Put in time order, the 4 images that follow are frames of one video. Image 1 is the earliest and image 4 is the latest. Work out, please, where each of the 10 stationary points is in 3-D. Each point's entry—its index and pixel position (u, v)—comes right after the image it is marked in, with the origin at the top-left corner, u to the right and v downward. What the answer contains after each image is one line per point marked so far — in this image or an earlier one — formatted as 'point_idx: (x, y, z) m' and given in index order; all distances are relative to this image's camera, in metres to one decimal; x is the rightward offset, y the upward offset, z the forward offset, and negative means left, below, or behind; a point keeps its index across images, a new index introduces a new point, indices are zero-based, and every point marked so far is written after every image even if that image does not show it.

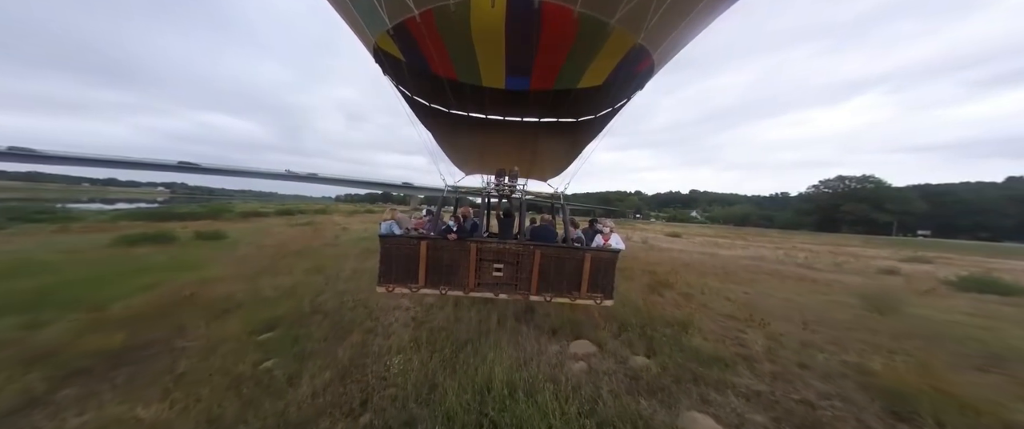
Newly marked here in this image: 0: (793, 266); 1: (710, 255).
0: (+6.9, -1.2, +6.6) m
1: (+5.8, -1.2, +7.8) m
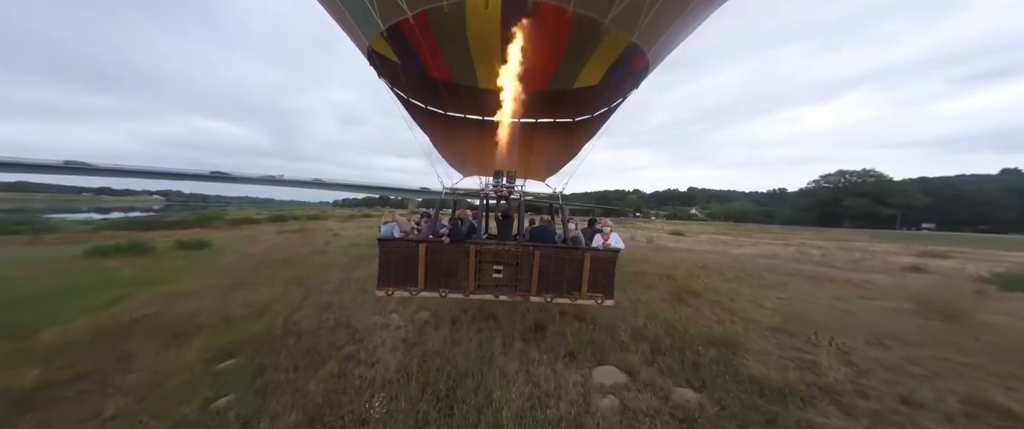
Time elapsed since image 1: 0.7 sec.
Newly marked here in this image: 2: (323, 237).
0: (+6.9, -1.1, +6.3) m
1: (+5.8, -1.1, +7.5) m
2: (-5.0, -0.6, +7.1) m
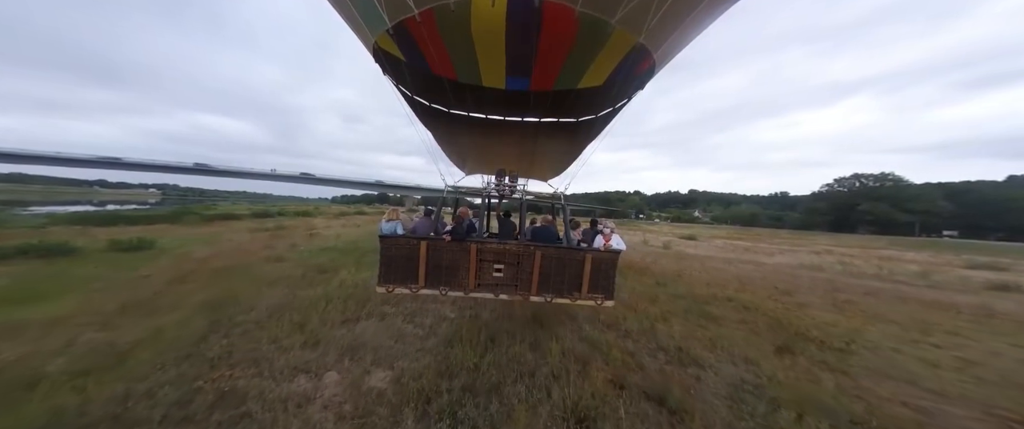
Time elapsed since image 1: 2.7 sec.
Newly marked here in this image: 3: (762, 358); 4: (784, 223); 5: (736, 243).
0: (+7.0, -1.2, +5.4) m
1: (+5.9, -1.2, +6.6) m
2: (-4.9, -0.5, +6.2) m
3: (+2.6, -1.5, +2.9) m
4: (+16.9, -0.5, +16.4) m
5: (+10.2, -1.3, +12.1) m
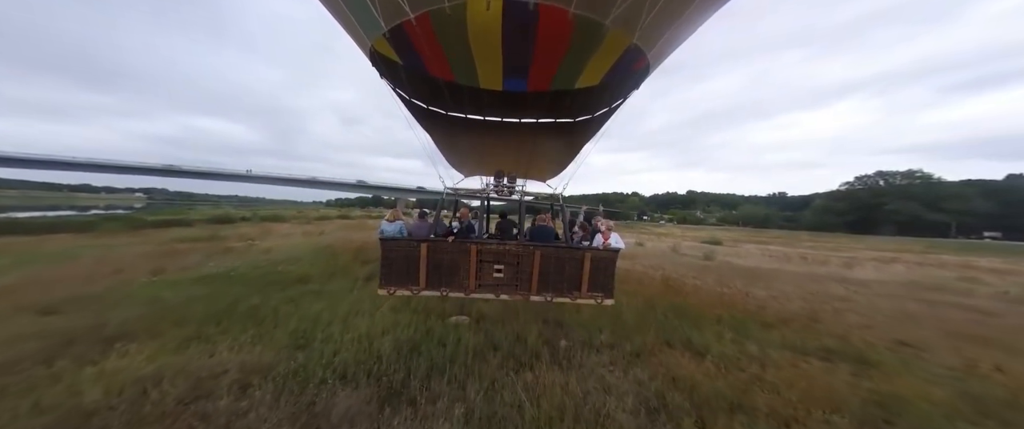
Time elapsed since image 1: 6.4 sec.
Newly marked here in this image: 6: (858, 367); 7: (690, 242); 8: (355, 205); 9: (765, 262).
0: (+7.1, -1.2, +3.8) m
1: (+6.0, -1.2, +5.0) m
2: (-4.8, -0.6, +4.5) m
3: (+2.7, -1.5, +1.2) m
4: (+16.9, -0.5, +14.8) m
5: (+10.2, -1.3, +10.5) m
6: (+2.7, -1.4, +2.4) m
7: (+8.0, -1.2, +11.4) m
8: (-9.7, +0.6, +15.6) m
9: (+6.6, -1.2, +6.8) m
